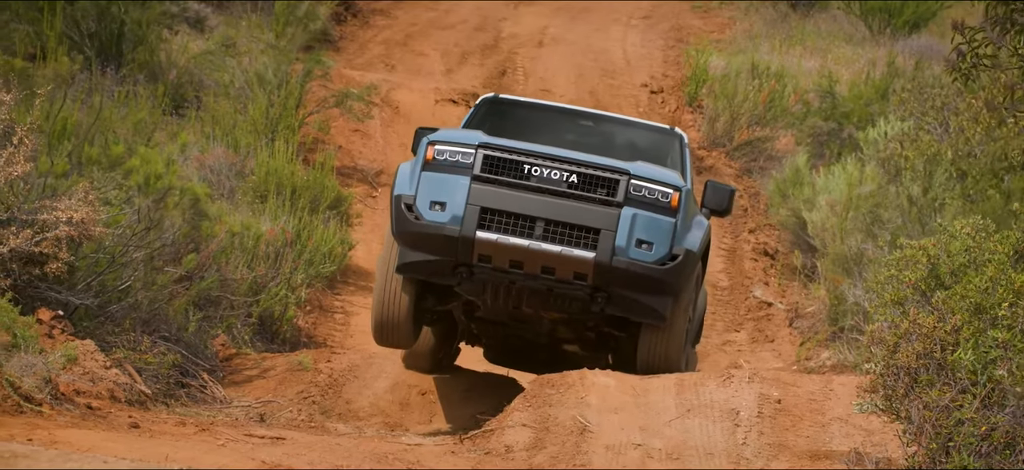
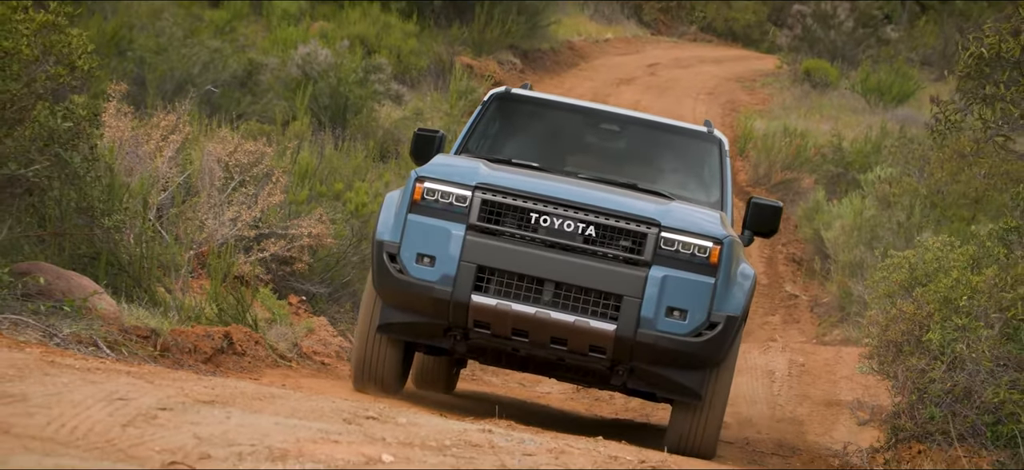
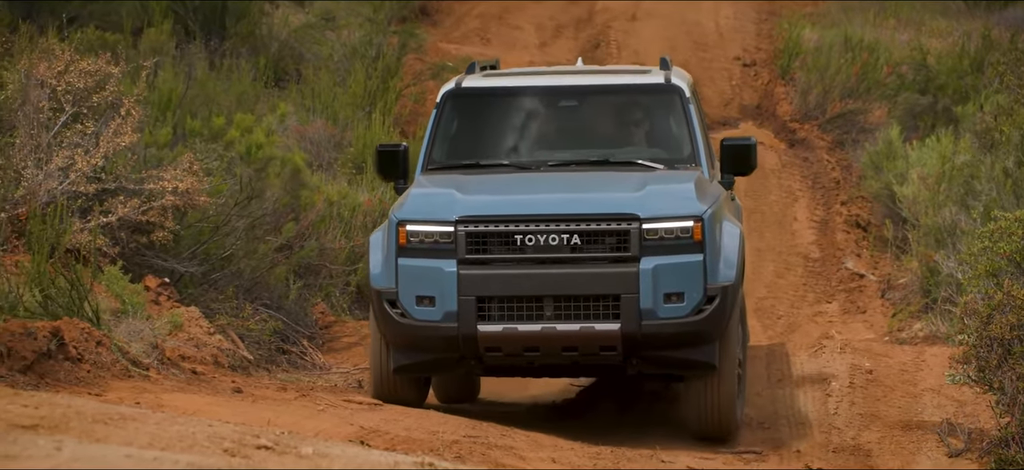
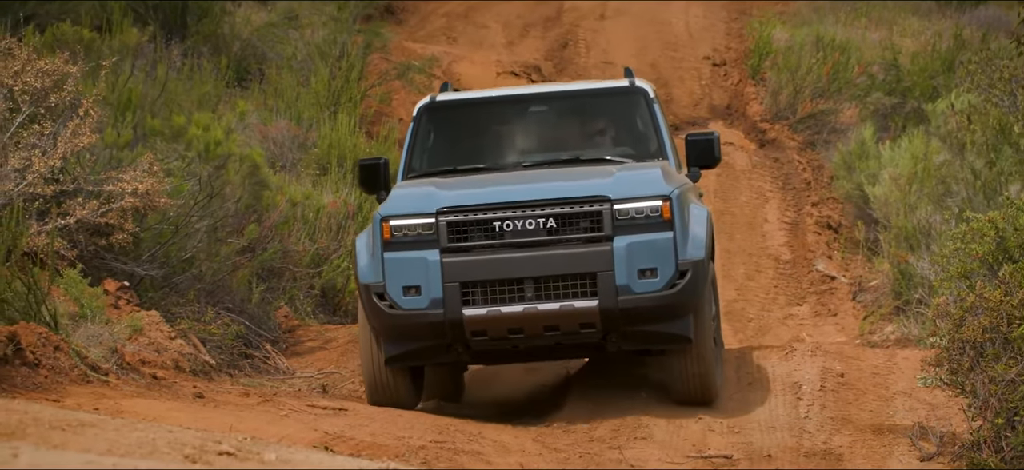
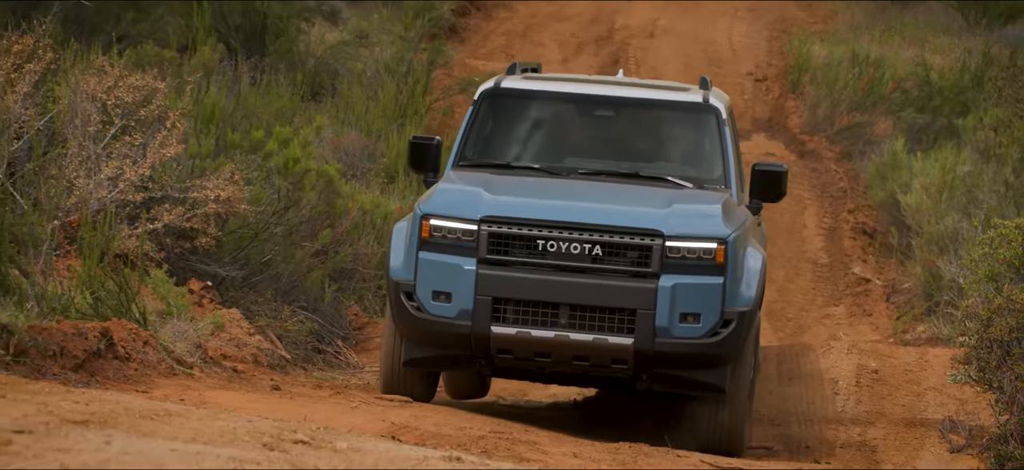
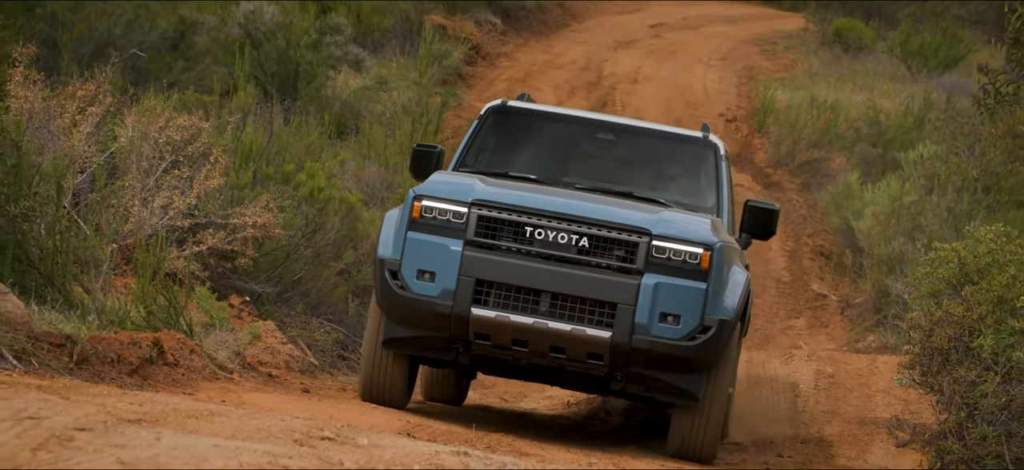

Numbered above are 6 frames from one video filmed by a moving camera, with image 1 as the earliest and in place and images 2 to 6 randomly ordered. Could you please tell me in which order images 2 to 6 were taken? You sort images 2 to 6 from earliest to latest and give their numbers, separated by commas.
4, 3, 5, 6, 2
